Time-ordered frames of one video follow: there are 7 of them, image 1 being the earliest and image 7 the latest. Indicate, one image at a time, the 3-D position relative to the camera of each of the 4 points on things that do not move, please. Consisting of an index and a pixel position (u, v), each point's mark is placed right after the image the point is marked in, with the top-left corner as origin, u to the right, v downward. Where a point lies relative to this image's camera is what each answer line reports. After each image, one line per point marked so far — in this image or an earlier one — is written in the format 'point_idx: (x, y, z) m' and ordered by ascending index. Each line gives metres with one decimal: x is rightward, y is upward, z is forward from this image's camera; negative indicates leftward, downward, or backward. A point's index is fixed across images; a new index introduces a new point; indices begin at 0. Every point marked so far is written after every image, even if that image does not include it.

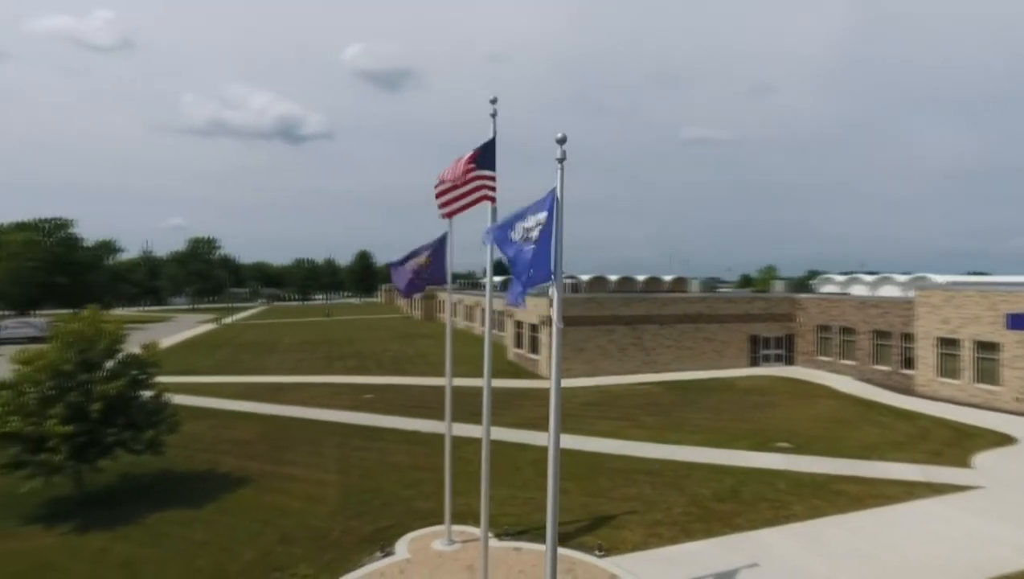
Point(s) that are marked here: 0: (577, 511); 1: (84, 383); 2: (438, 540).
0: (+1.4, -4.9, +14.1) m
1: (-9.7, -2.1, +14.4) m
2: (-1.5, -5.0, +12.5) m
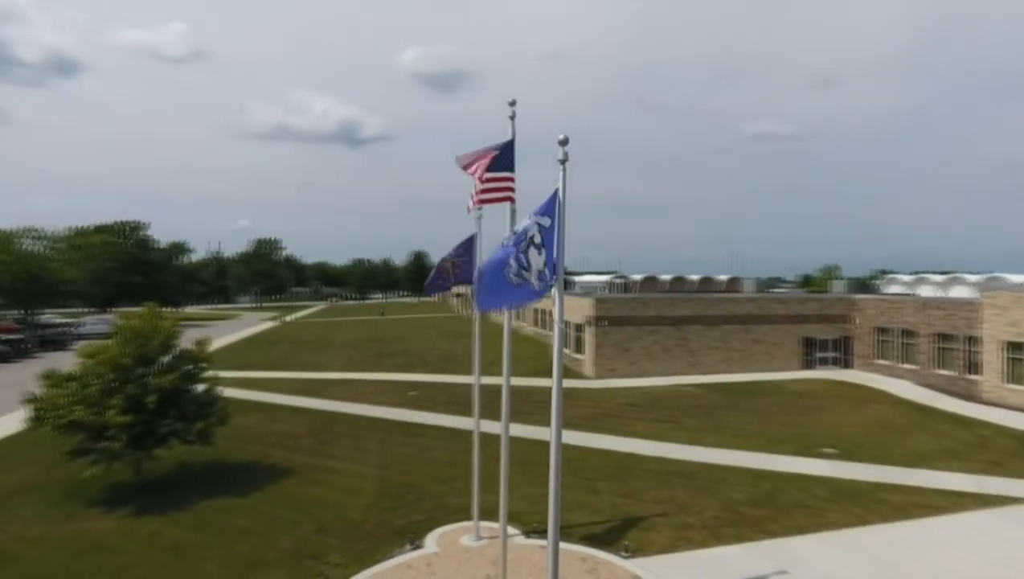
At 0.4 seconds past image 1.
0: (+2.0, -4.9, +14.1) m
1: (-9.0, -2.1, +15.3) m
2: (-0.9, -5.0, +12.8) m
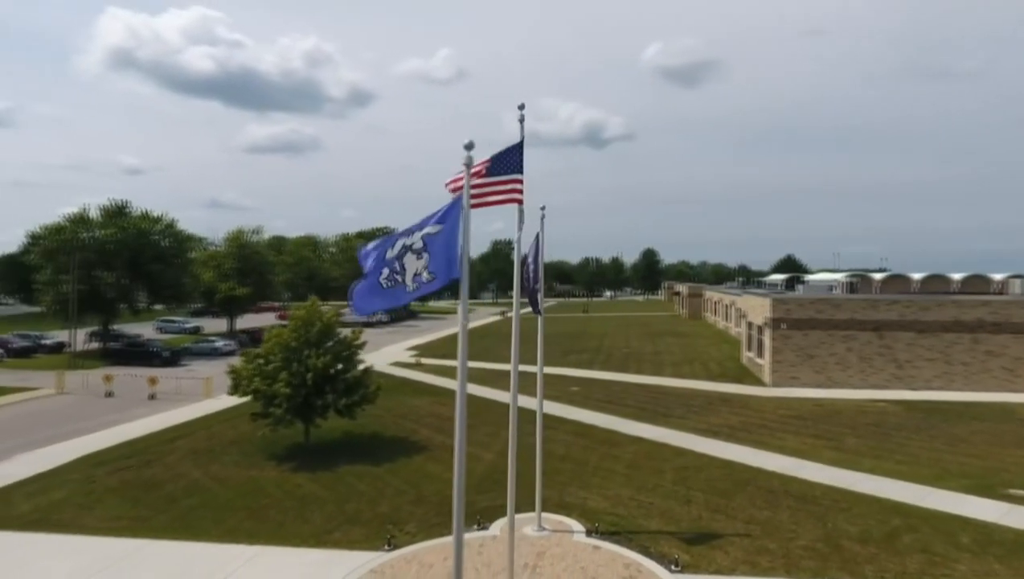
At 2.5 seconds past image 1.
0: (+3.6, -4.9, +13.4) m
1: (-6.1, -2.0, +18.6) m
2: (+0.4, -4.9, +13.3) m
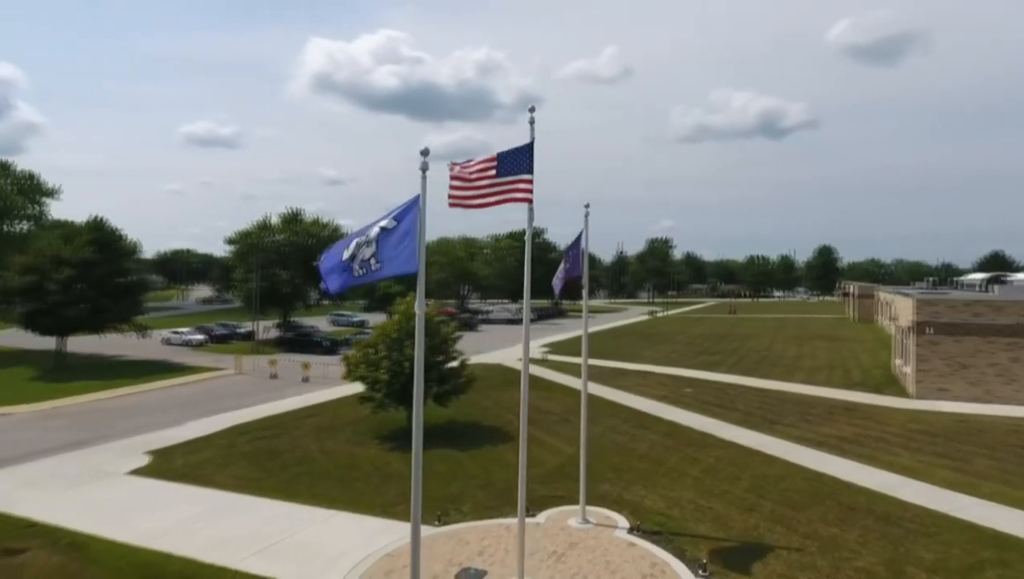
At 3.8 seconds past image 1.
0: (+4.5, -4.9, +12.8) m
1: (-3.5, -1.9, +20.4) m
2: (+1.3, -4.8, +13.5) m
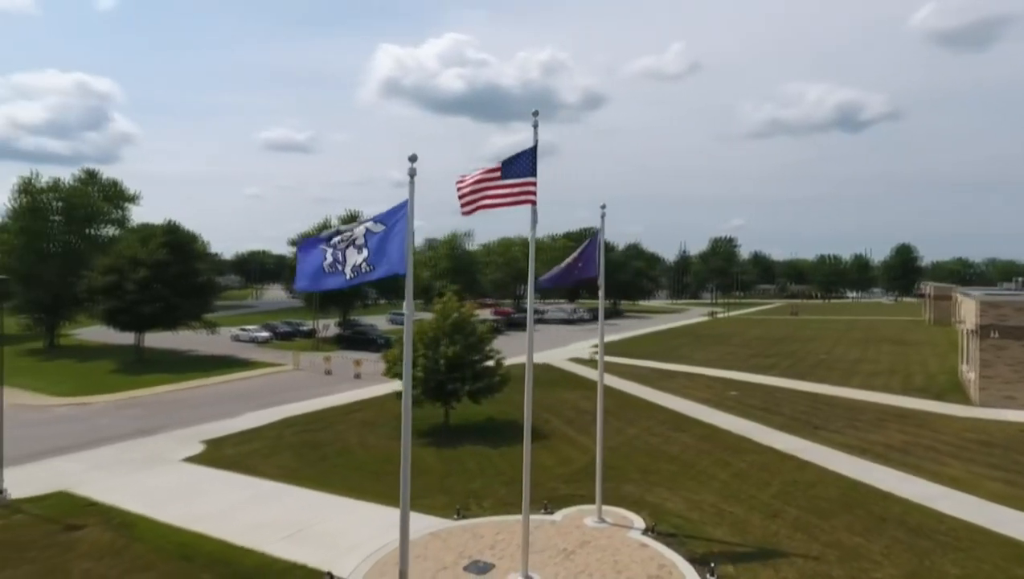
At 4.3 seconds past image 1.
0: (+4.8, -4.9, +12.5) m
1: (-2.4, -1.9, +20.9) m
2: (+1.7, -4.8, +13.6) m
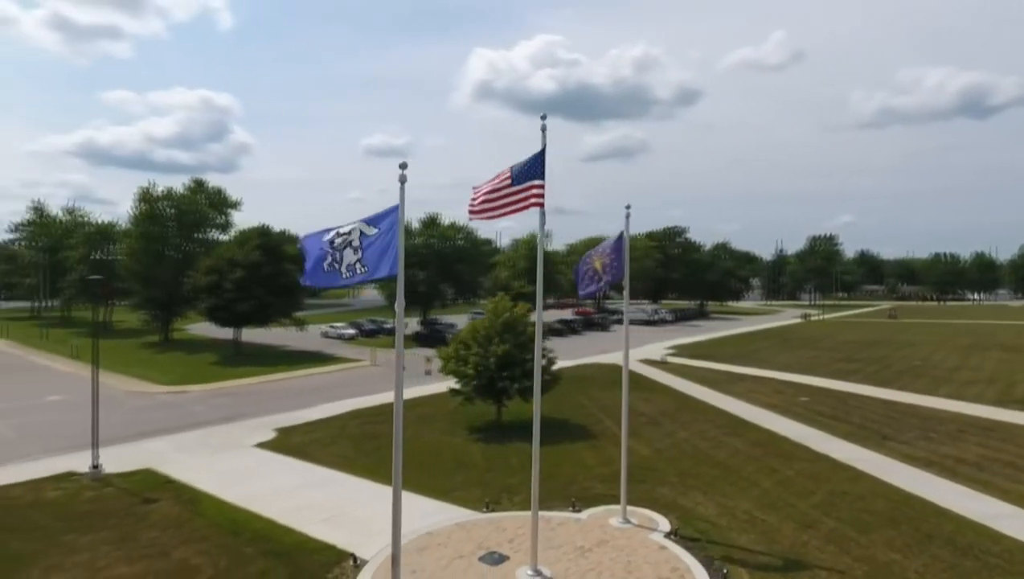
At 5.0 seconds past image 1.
0: (+5.1, -4.9, +12.1) m
1: (-0.7, -1.9, +21.5) m
2: (+2.2, -4.8, +13.6) m
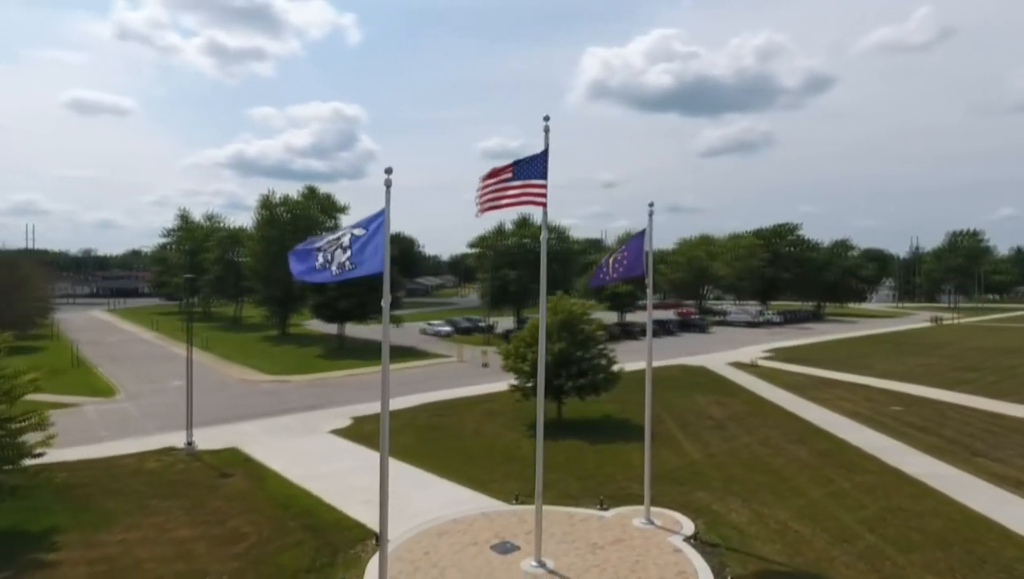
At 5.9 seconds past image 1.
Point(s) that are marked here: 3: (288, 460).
0: (+5.3, -4.8, +11.5) m
1: (+1.2, -1.8, +21.7) m
2: (+2.7, -4.8, +13.5) m
3: (-6.7, -5.1, +19.1) m
